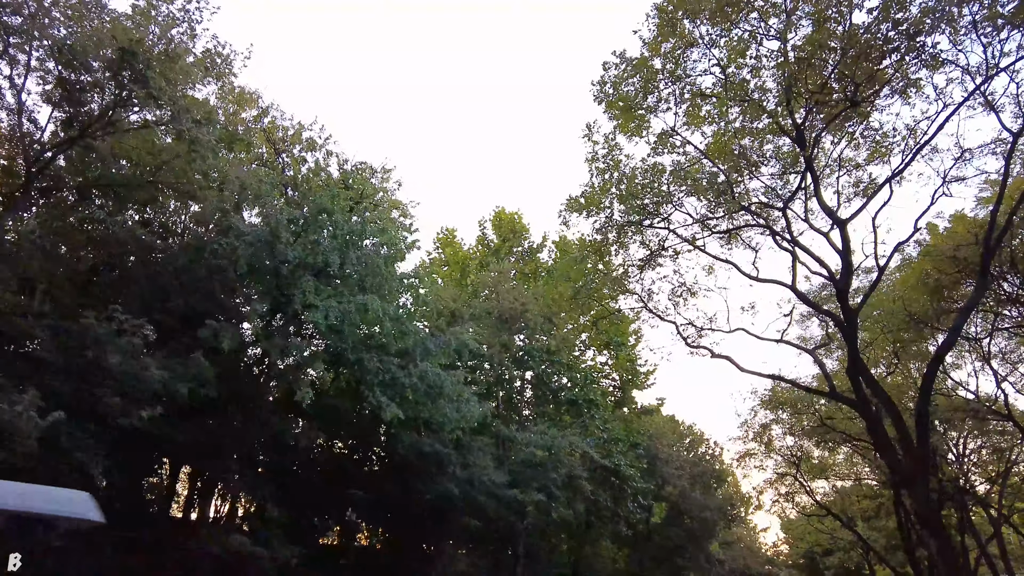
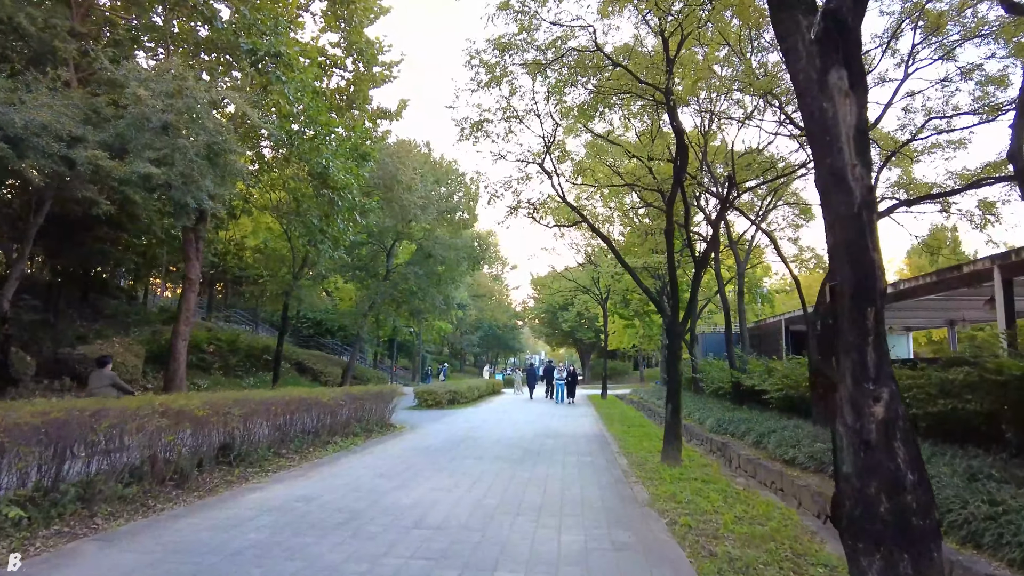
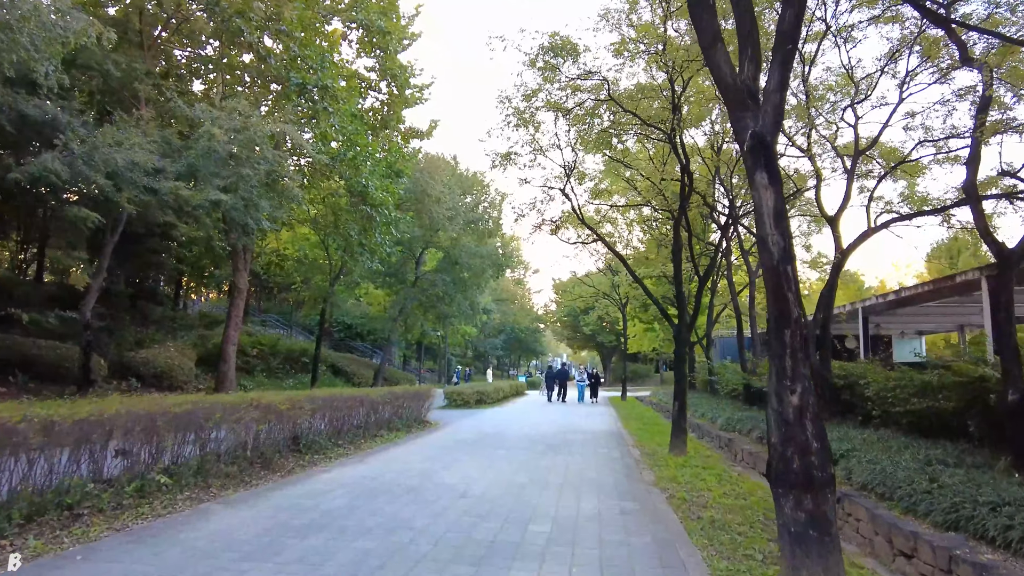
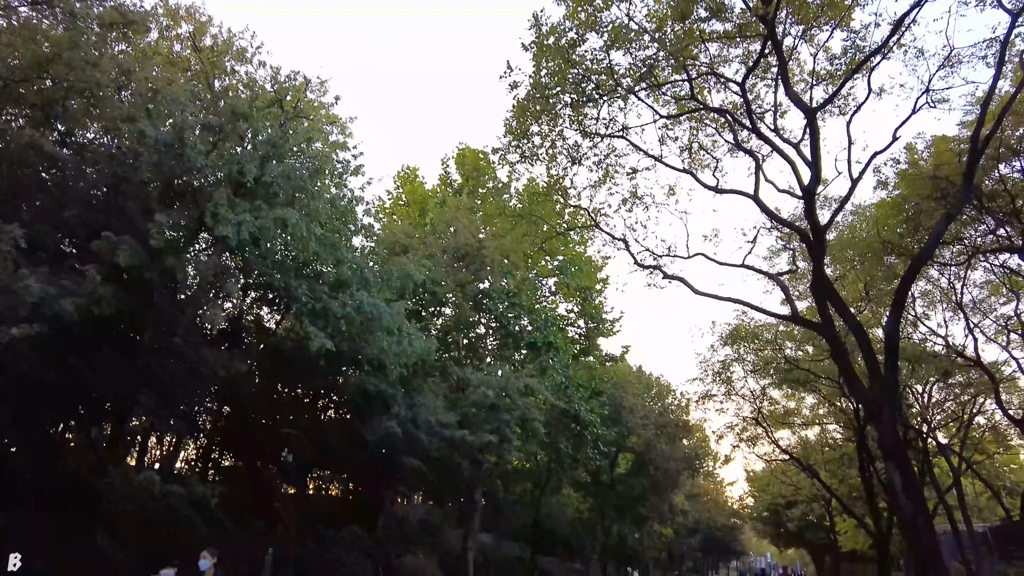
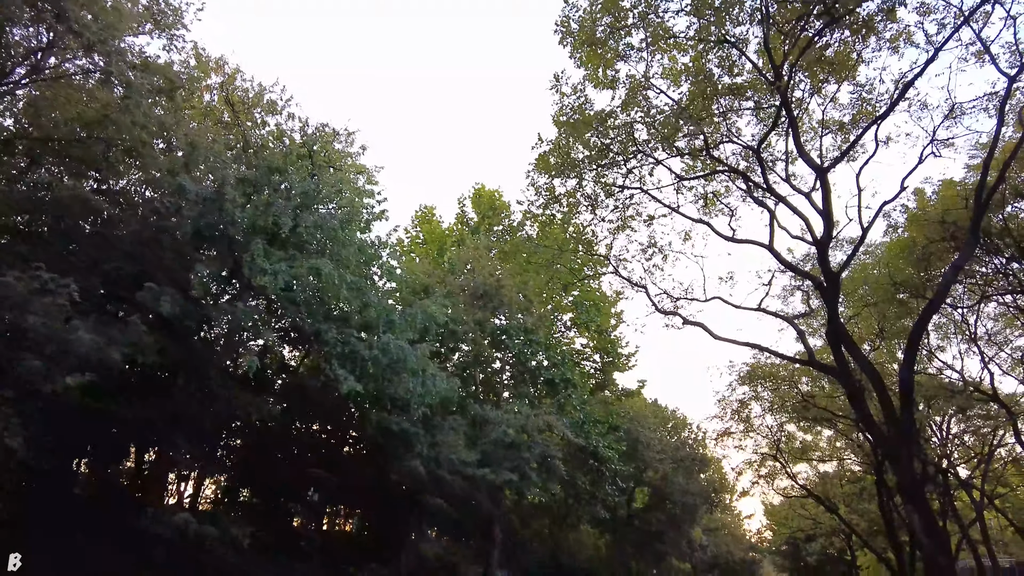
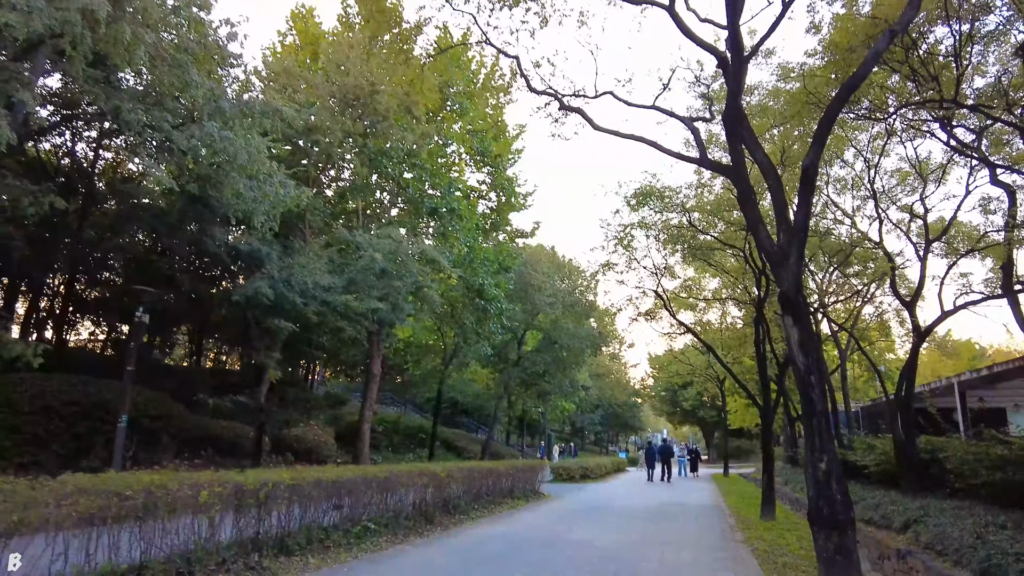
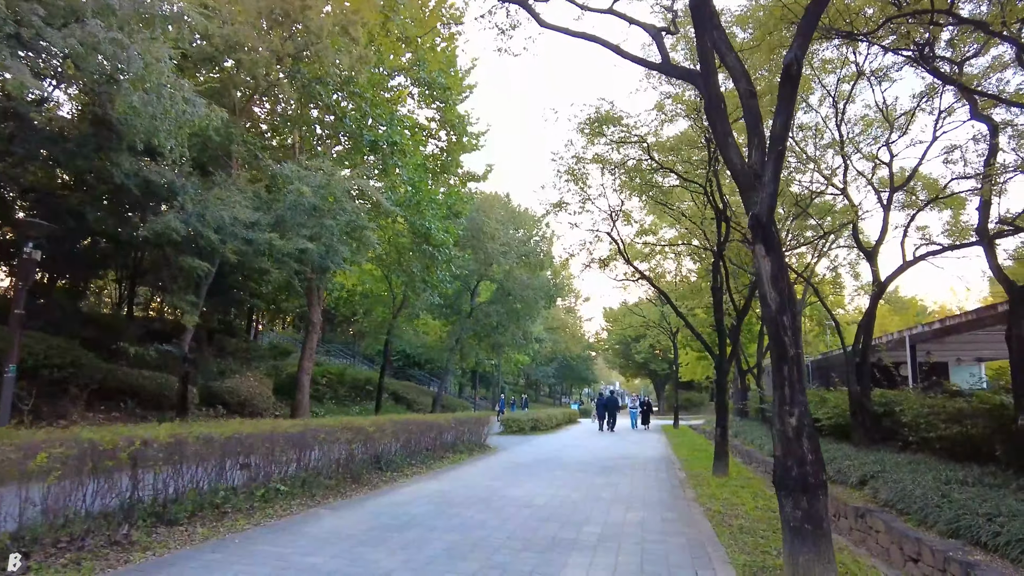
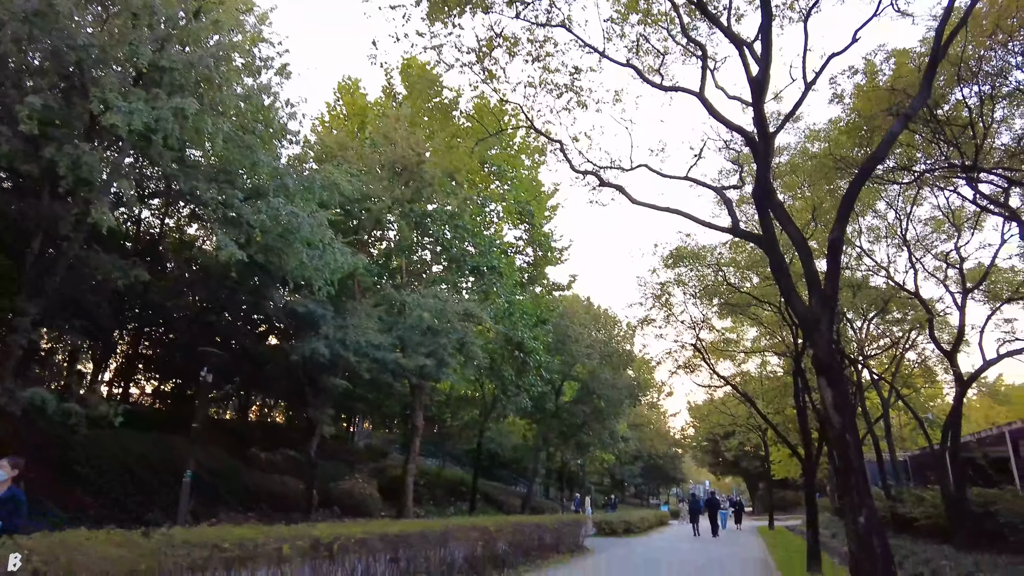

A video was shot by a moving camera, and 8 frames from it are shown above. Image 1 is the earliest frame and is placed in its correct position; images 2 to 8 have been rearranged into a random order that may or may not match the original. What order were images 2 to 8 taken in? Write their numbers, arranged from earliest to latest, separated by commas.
5, 4, 8, 6, 7, 3, 2
